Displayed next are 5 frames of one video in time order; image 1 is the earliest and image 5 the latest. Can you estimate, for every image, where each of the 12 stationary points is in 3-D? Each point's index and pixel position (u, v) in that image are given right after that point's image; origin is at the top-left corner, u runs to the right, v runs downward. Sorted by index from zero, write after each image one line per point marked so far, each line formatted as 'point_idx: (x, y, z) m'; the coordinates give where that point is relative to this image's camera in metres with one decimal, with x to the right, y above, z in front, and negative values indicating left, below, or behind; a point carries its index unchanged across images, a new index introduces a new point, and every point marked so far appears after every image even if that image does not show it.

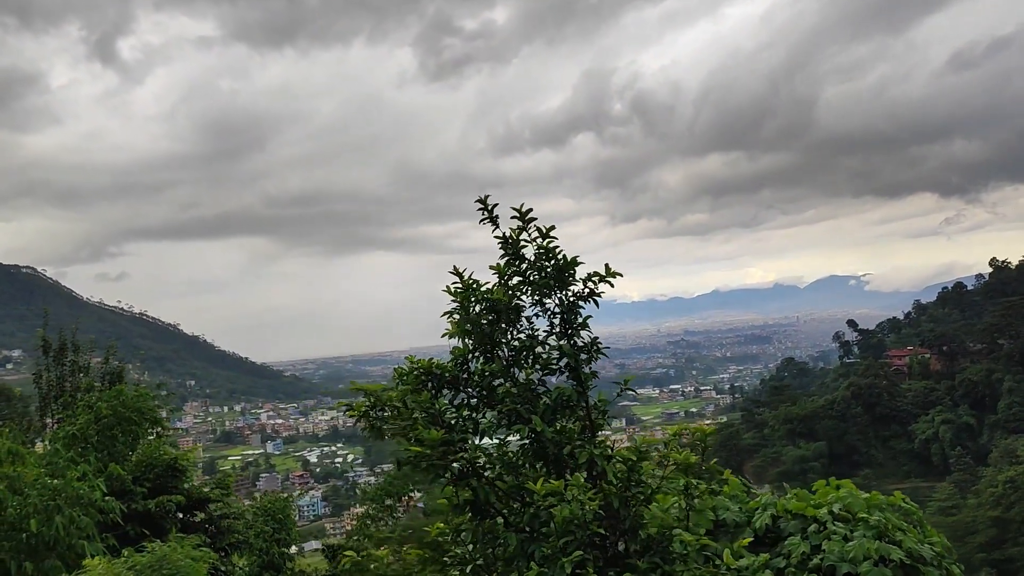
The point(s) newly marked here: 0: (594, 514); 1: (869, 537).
0: (+0.2, -0.6, +1.7) m
1: (+1.5, -1.1, +2.7) m
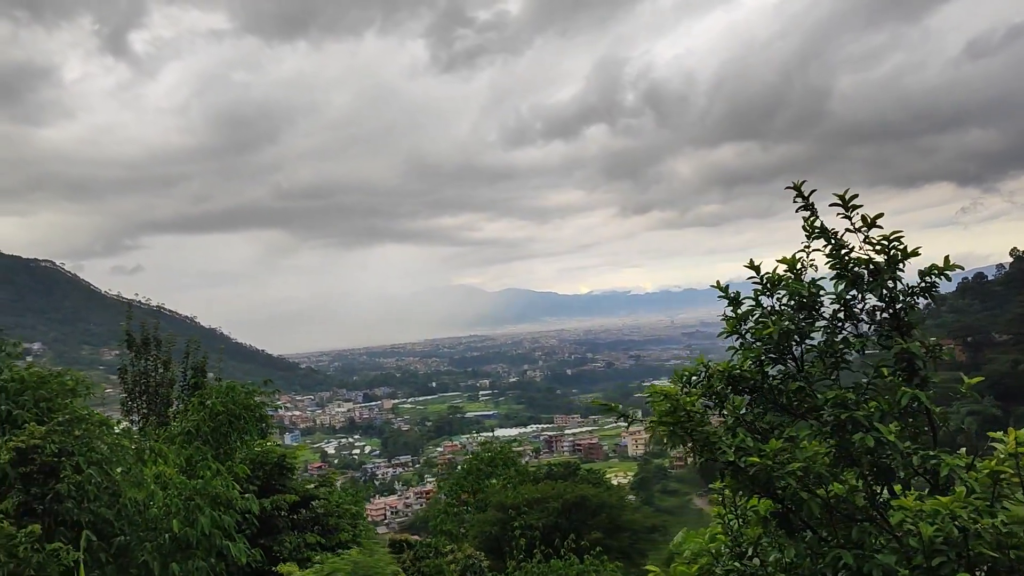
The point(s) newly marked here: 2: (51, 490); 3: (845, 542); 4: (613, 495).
0: (+1.1, -0.6, +1.5) m
1: (+2.4, -1.0, +2.5) m
2: (-2.6, -1.1, +3.6) m
3: (+0.9, -0.7, +1.7) m
4: (+2.0, -4.2, +13.0) m
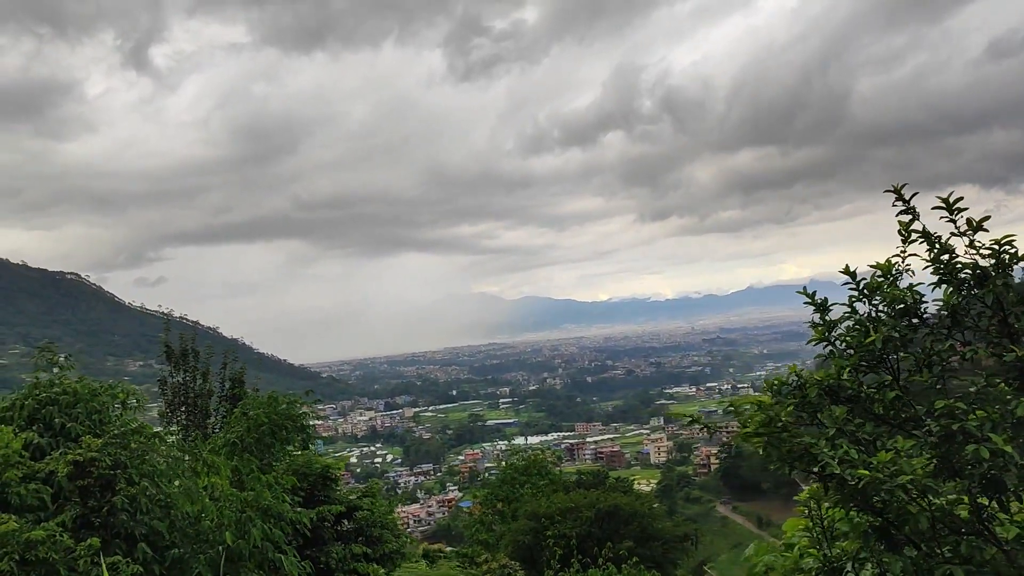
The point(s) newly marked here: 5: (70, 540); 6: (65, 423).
0: (+1.3, -0.6, +1.5) m
1: (+2.7, -1.0, +2.3) m
2: (-2.3, -1.2, +3.6) m
3: (+1.1, -0.7, +1.6) m
4: (+2.6, -4.3, +12.8) m
5: (-2.3, -1.3, +3.4) m
6: (-2.8, -0.9, +4.1) m
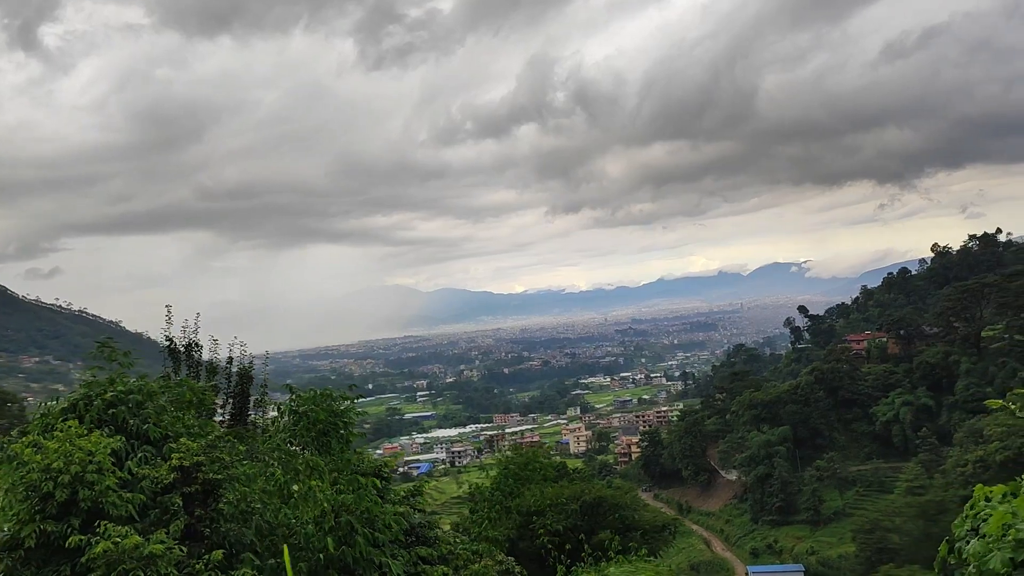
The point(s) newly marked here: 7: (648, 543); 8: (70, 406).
0: (+2.2, -0.6, +1.6) m
1: (+3.5, -1.0, +2.6) m
2: (-1.6, -1.2, +3.4) m
3: (+2.0, -0.7, +1.7) m
4: (+2.3, -4.2, +13.0) m
5: (-1.6, -1.3, +3.1) m
6: (-2.2, -0.8, +3.8) m
7: (+2.6, -4.8, +12.1) m
8: (-2.6, -0.7, +3.8) m
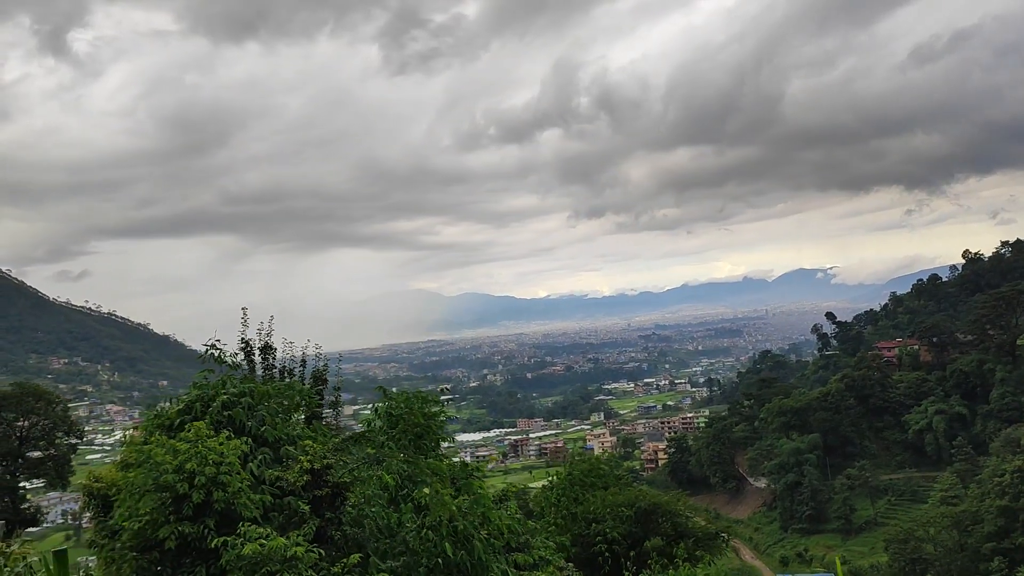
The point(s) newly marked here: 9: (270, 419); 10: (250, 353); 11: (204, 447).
0: (+2.9, -0.6, +1.4) m
1: (+4.1, -1.0, +2.4) m
2: (-0.9, -1.2, +3.3) m
3: (+2.6, -0.7, +1.6) m
4: (+3.4, -4.3, +12.8) m
5: (-0.9, -1.3, +3.1) m
6: (-1.5, -0.8, +3.7) m
7: (+3.6, -4.9, +11.9) m
8: (-1.9, -0.7, +3.8) m
9: (-1.4, -0.8, +3.8) m
10: (-2.9, -0.8, +7.2) m
11: (-1.6, -0.8, +3.2) m
